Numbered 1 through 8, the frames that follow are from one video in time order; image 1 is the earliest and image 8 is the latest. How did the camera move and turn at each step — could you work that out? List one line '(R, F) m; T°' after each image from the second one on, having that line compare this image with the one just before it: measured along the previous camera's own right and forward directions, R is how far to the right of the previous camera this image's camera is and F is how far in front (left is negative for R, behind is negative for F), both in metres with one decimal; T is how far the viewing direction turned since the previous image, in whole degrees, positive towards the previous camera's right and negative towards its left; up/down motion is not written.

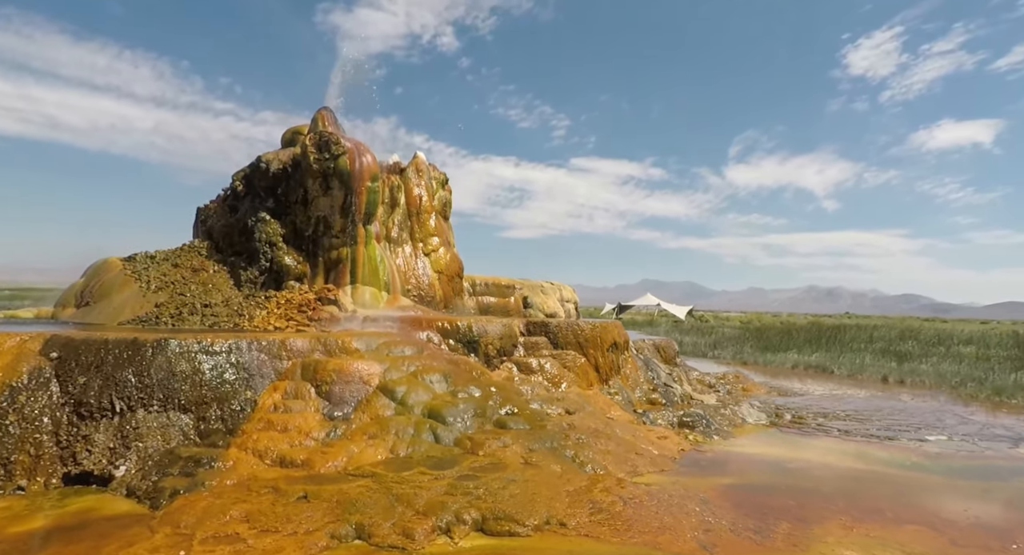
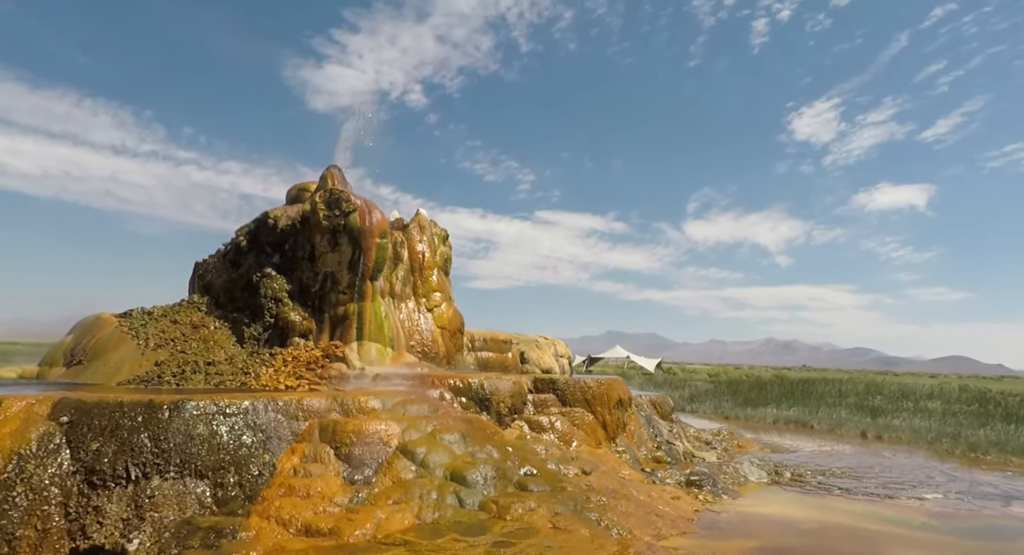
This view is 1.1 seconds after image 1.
(-0.7, -0.1) m; +3°
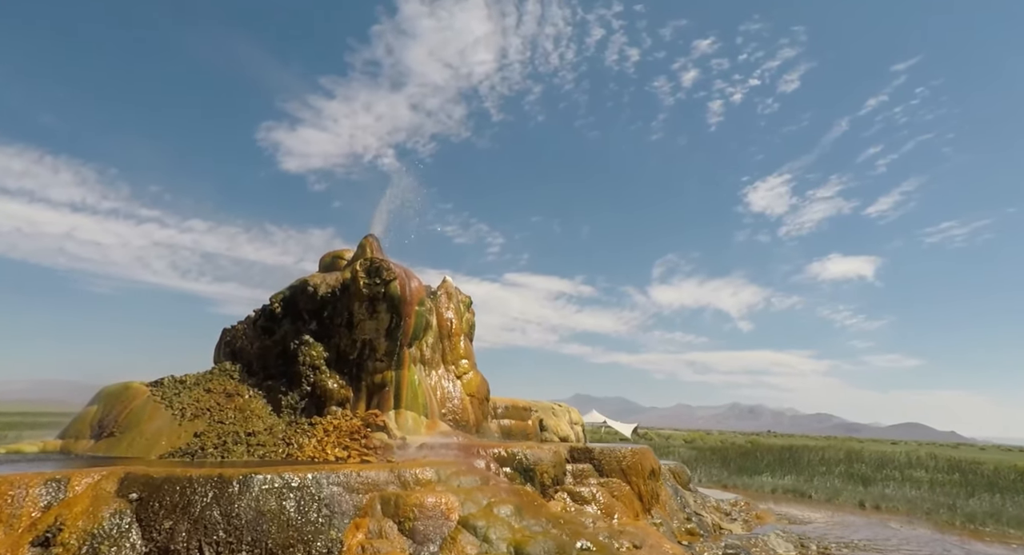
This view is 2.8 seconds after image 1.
(-1.1, -0.2) m; +3°
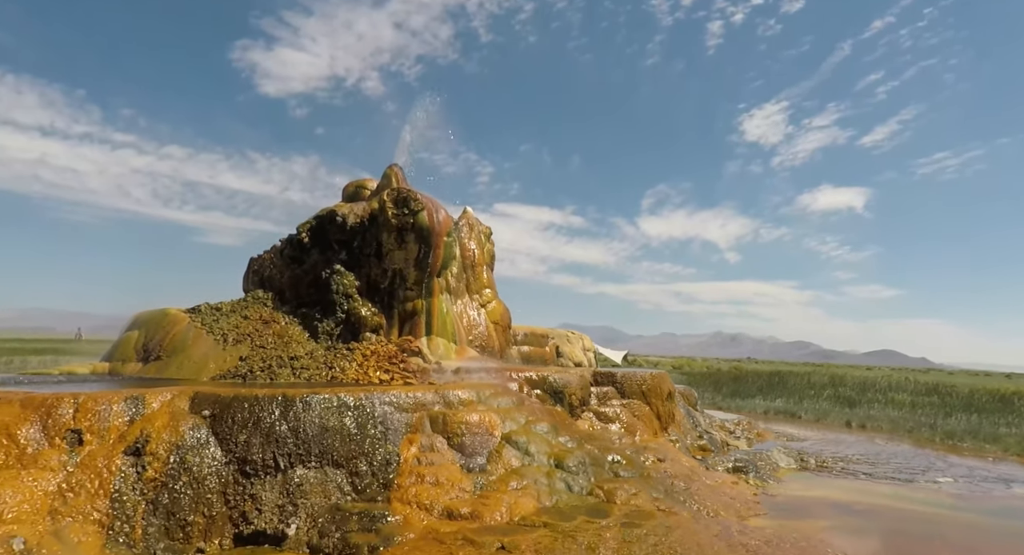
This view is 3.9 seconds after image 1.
(-0.6, -0.2) m; +1°
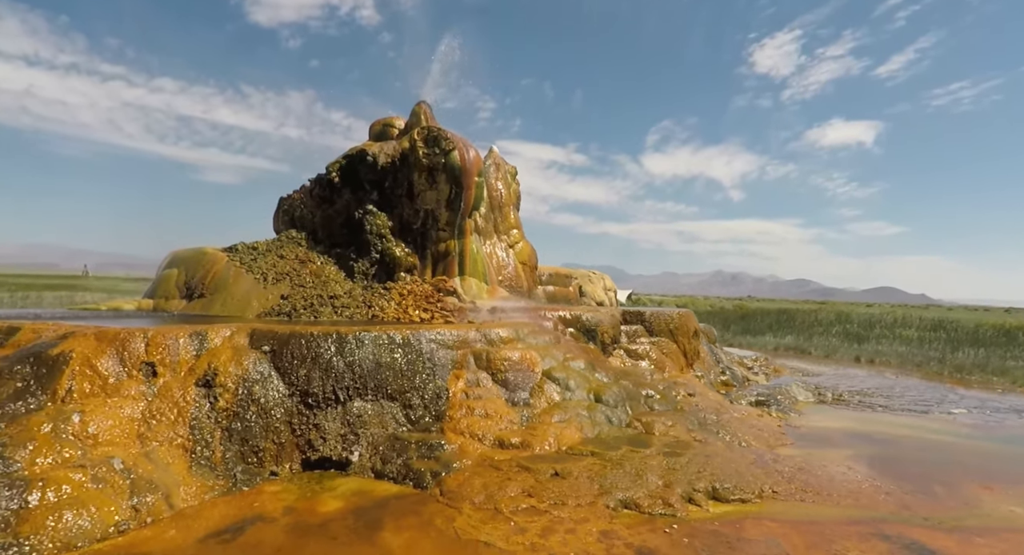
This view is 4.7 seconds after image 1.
(-0.5, -0.1) m; 0°
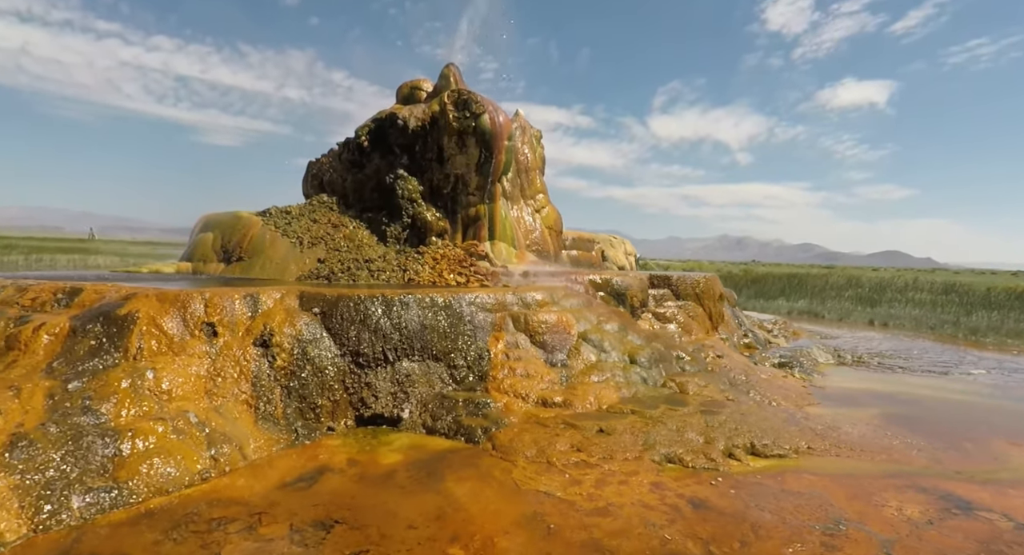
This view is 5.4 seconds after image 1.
(-0.4, -0.1) m; -1°
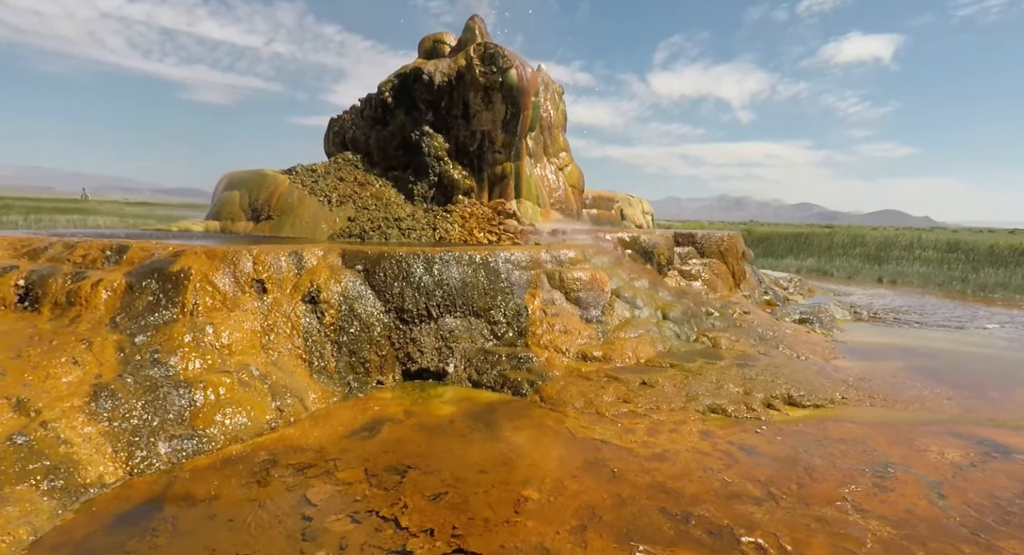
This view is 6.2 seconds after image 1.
(-0.5, -0.1) m; 0°
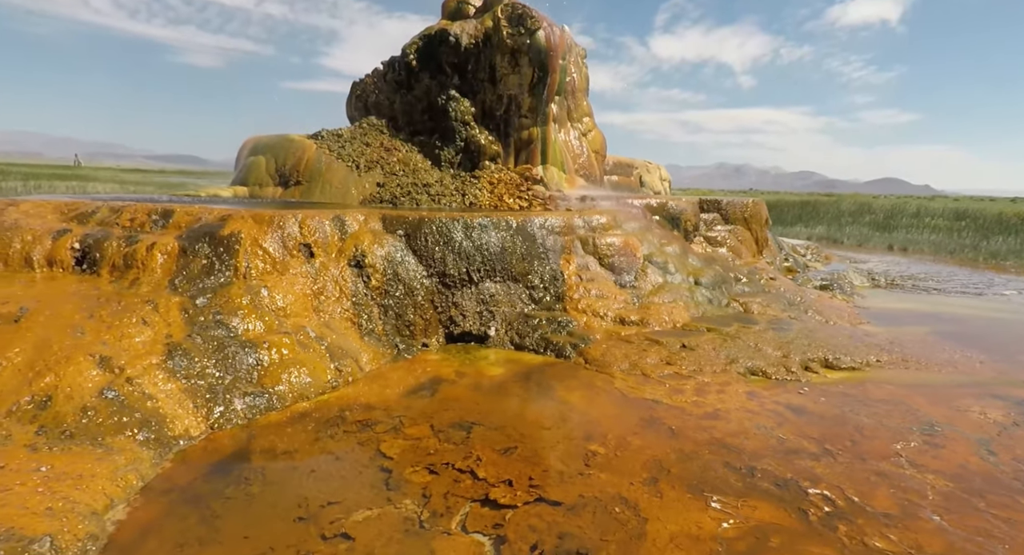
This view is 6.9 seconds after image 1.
(-0.5, -0.1) m; 0°
